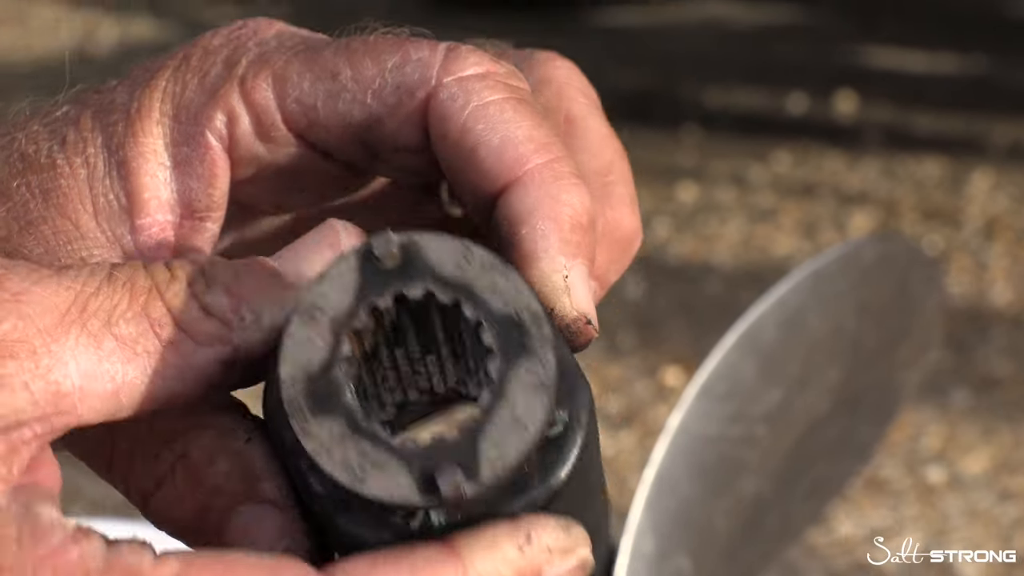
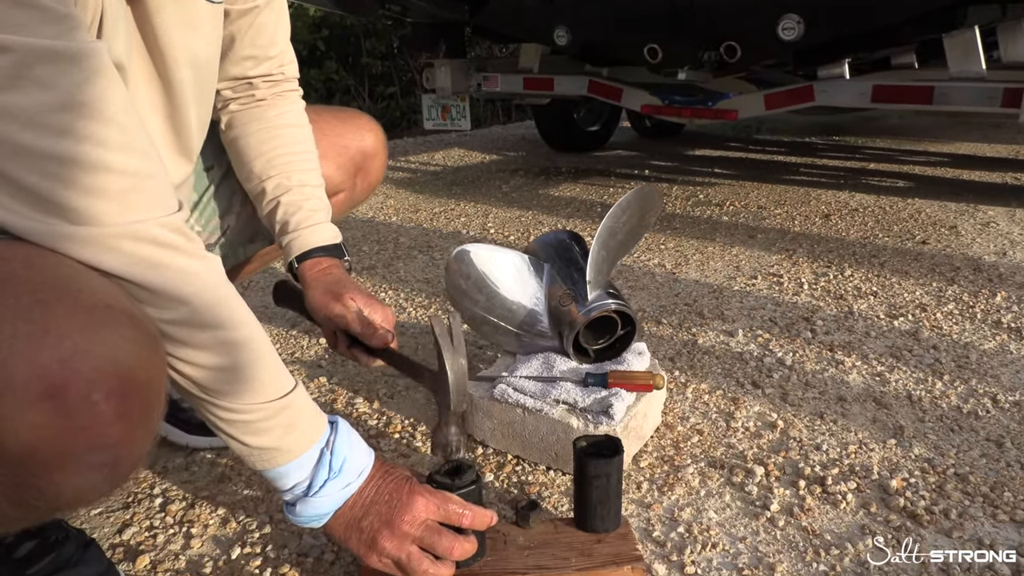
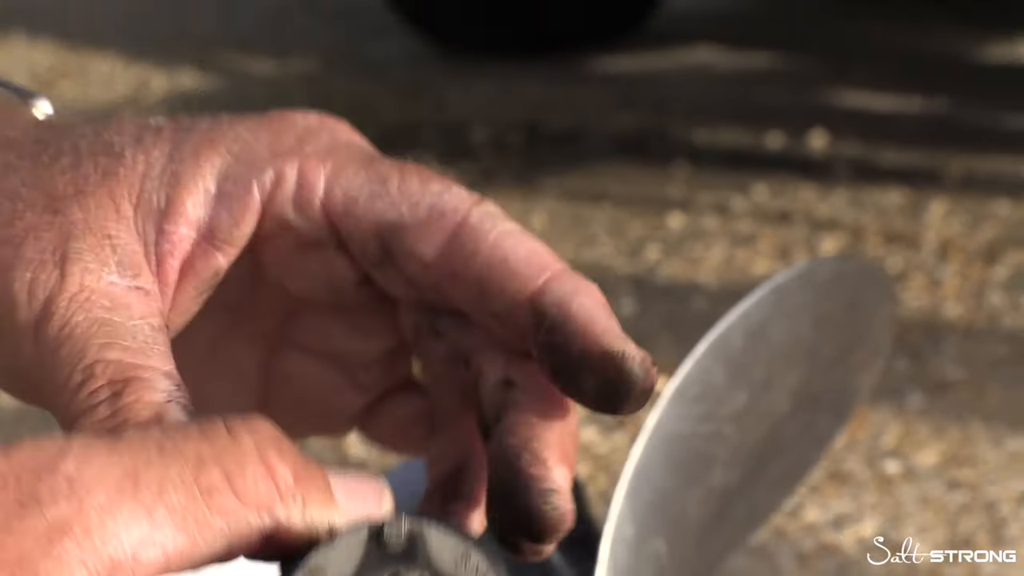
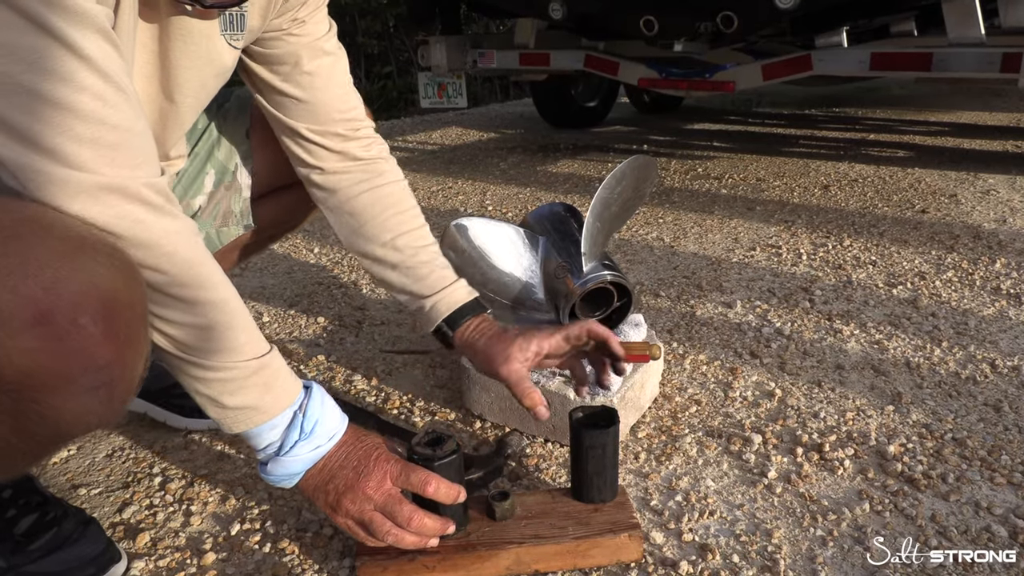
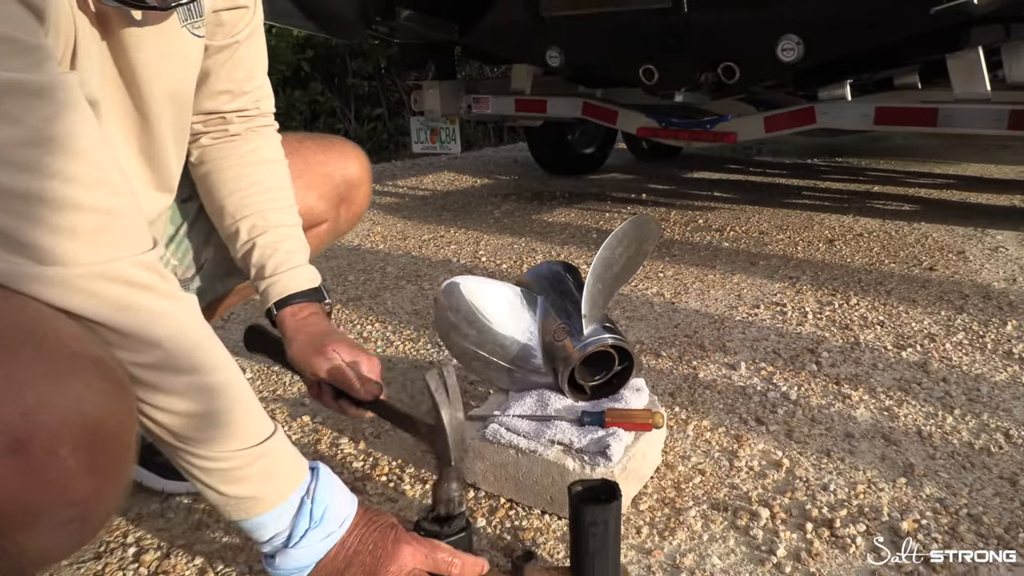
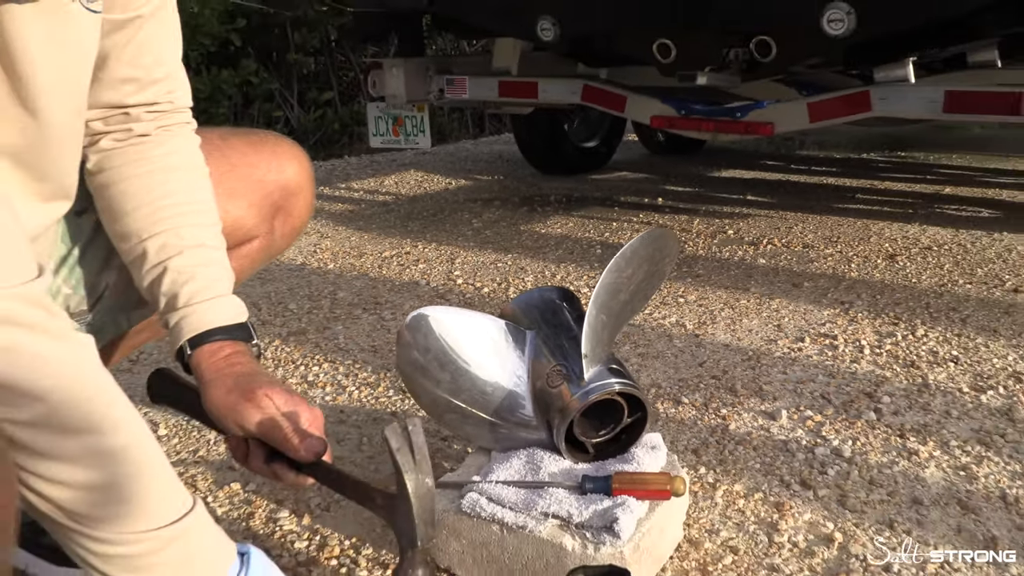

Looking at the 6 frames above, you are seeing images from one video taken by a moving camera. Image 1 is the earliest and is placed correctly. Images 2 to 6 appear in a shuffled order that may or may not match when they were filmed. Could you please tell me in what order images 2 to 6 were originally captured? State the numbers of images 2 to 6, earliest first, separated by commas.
3, 6, 5, 2, 4
